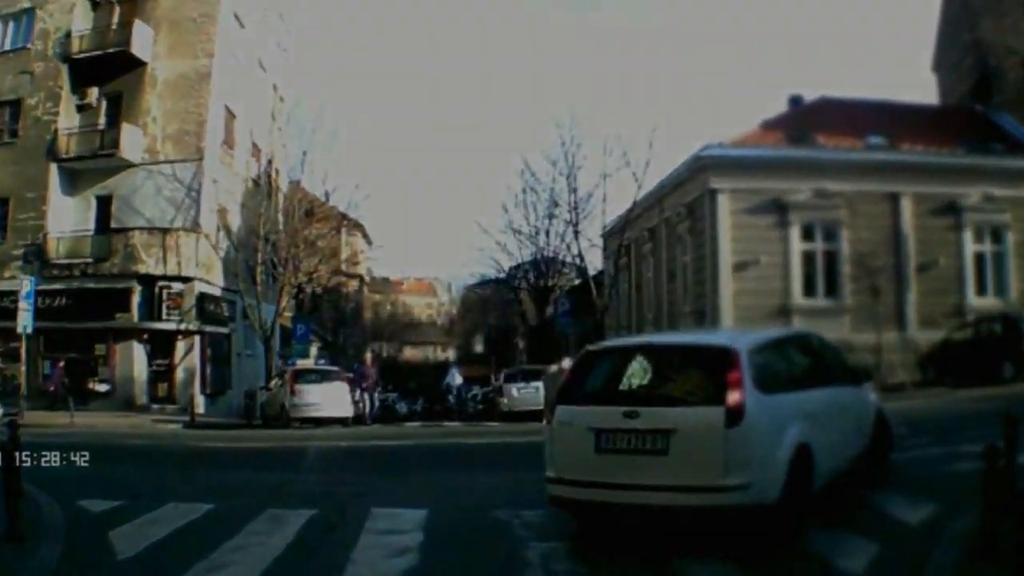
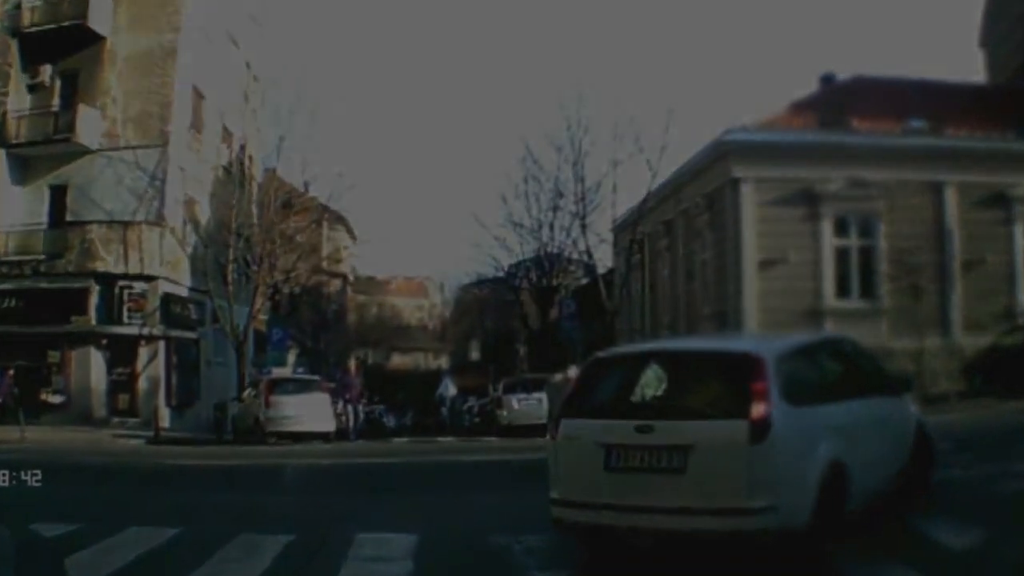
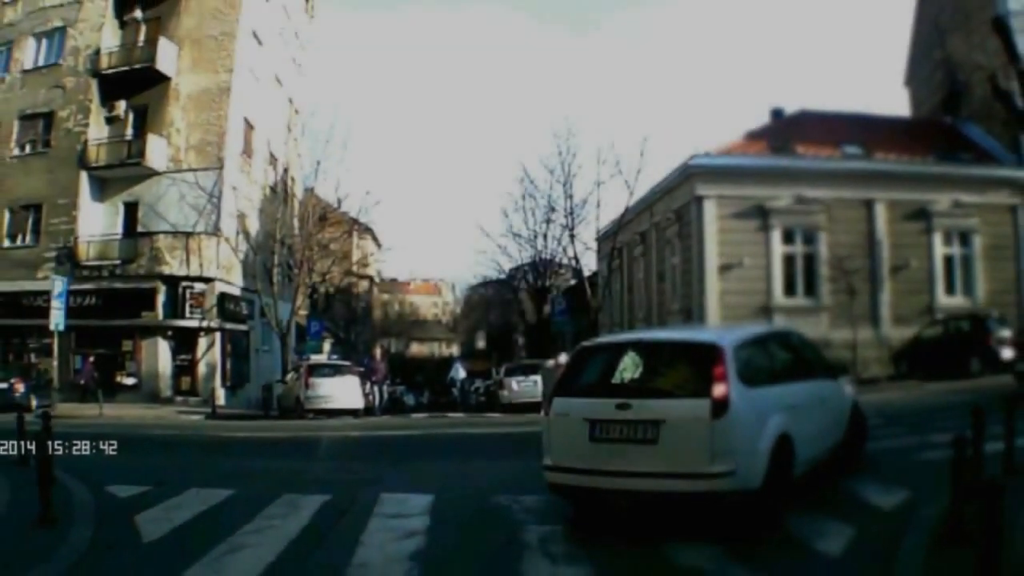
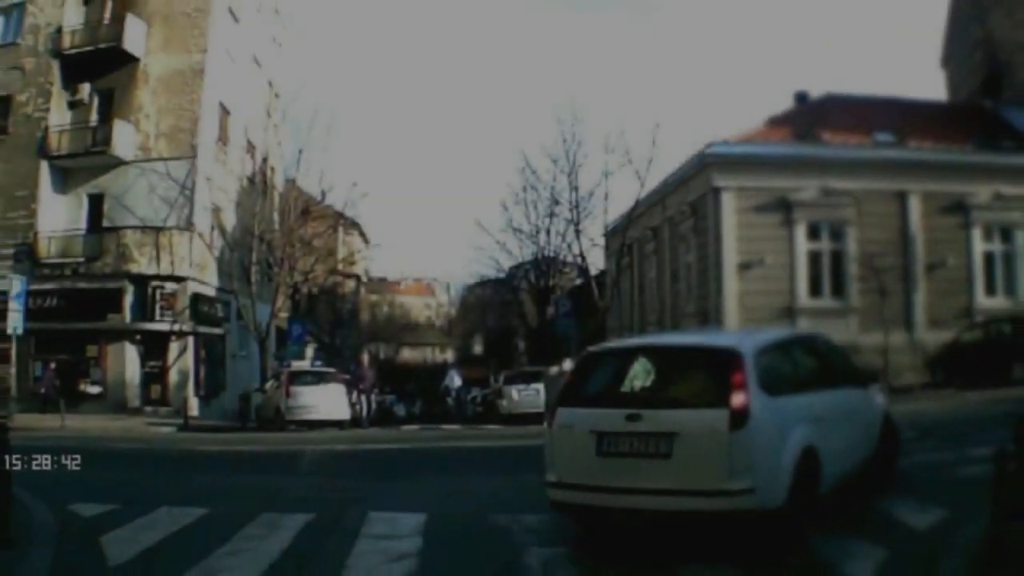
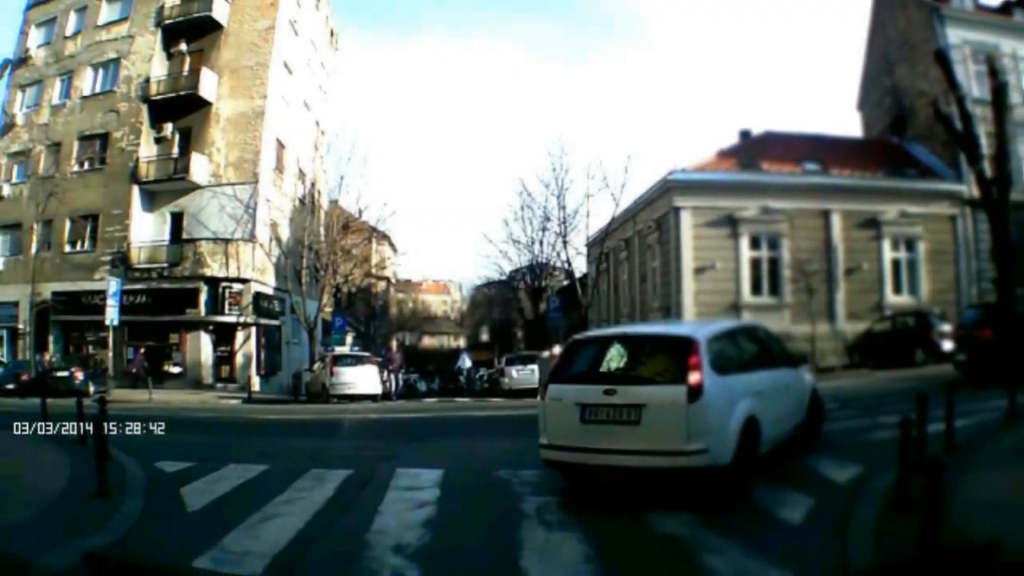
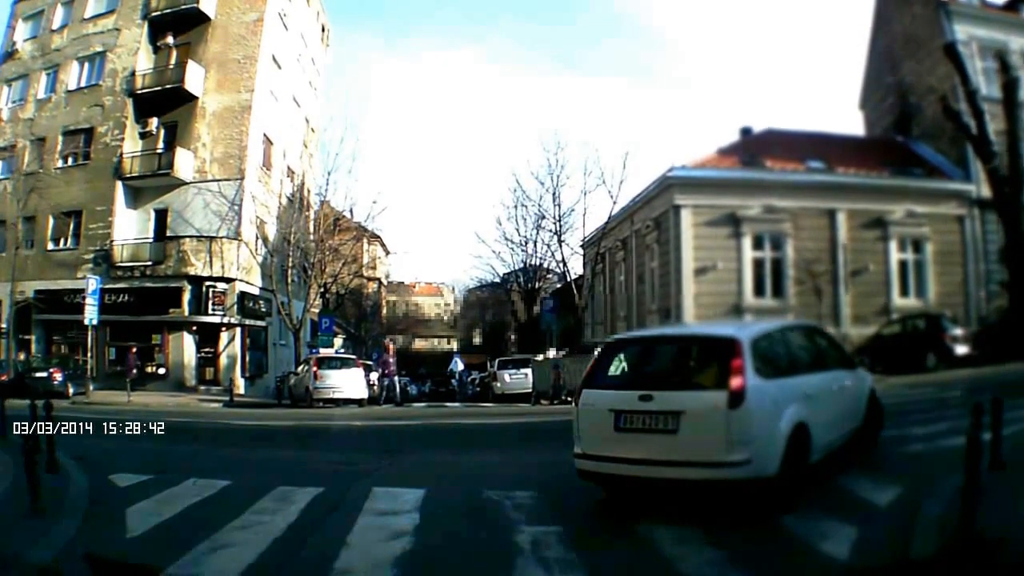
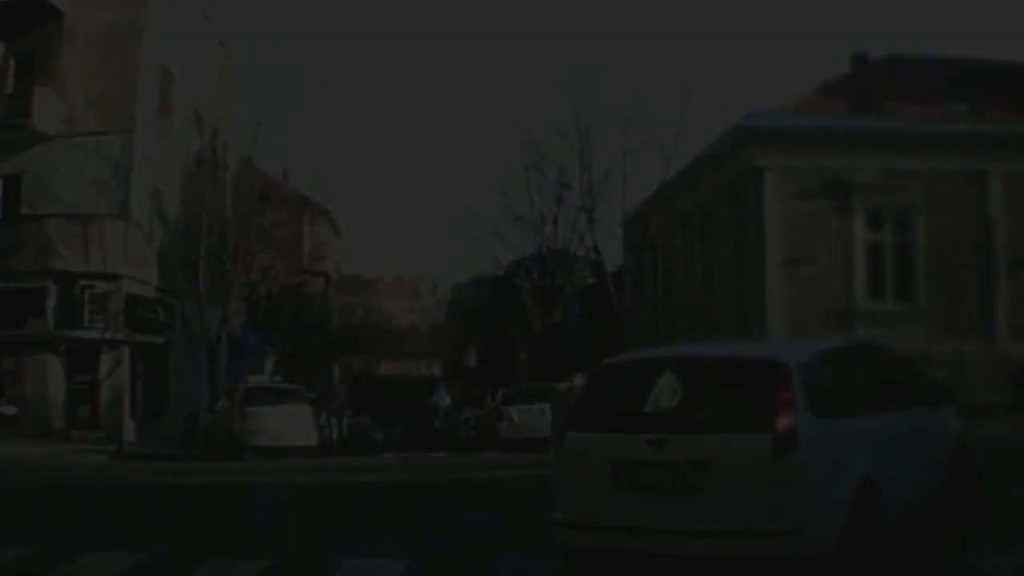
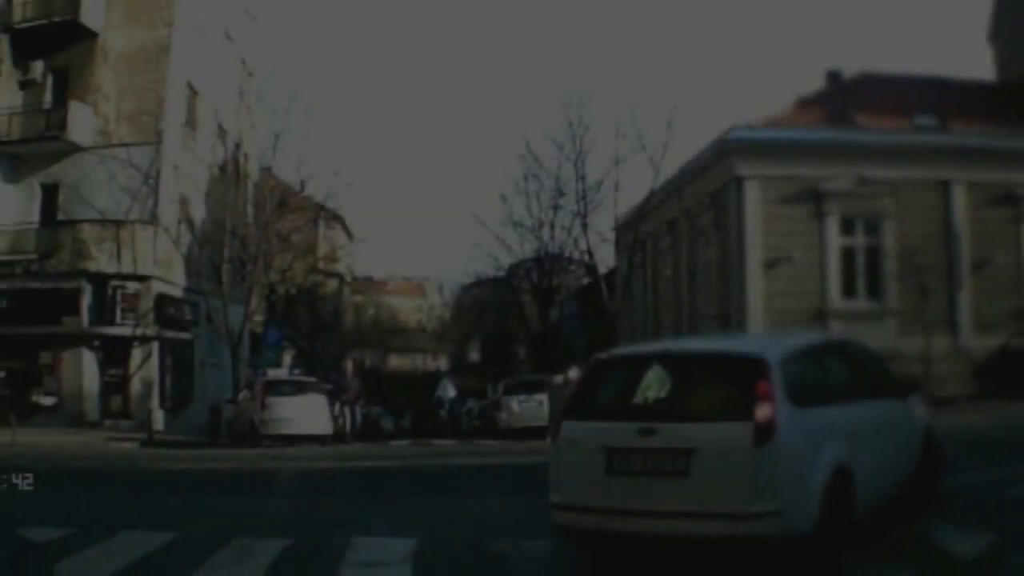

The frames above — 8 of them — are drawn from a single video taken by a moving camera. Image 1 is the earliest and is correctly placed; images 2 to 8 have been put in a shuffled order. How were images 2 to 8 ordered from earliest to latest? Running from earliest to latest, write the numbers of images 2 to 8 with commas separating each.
2, 7, 8, 4, 3, 5, 6
